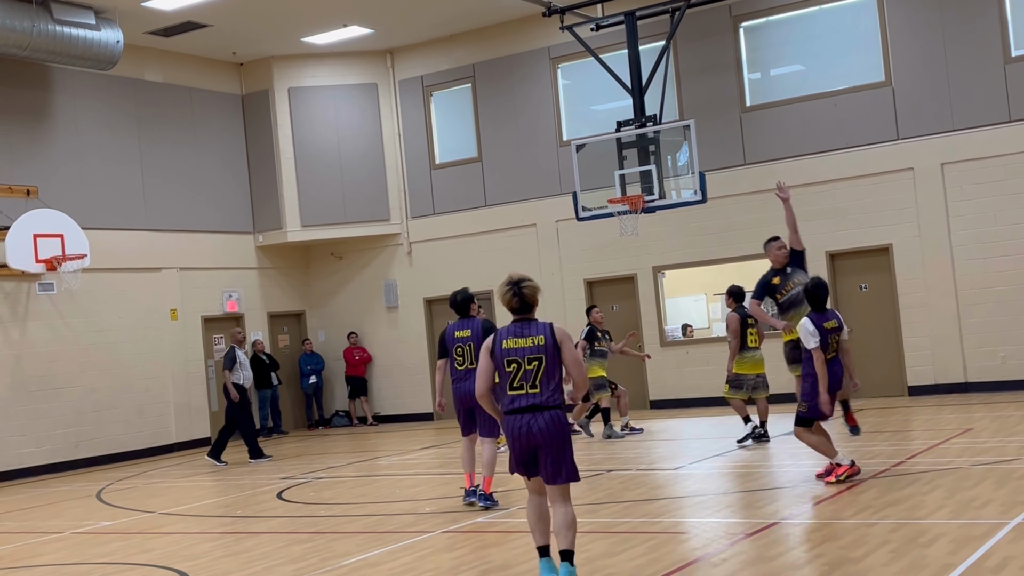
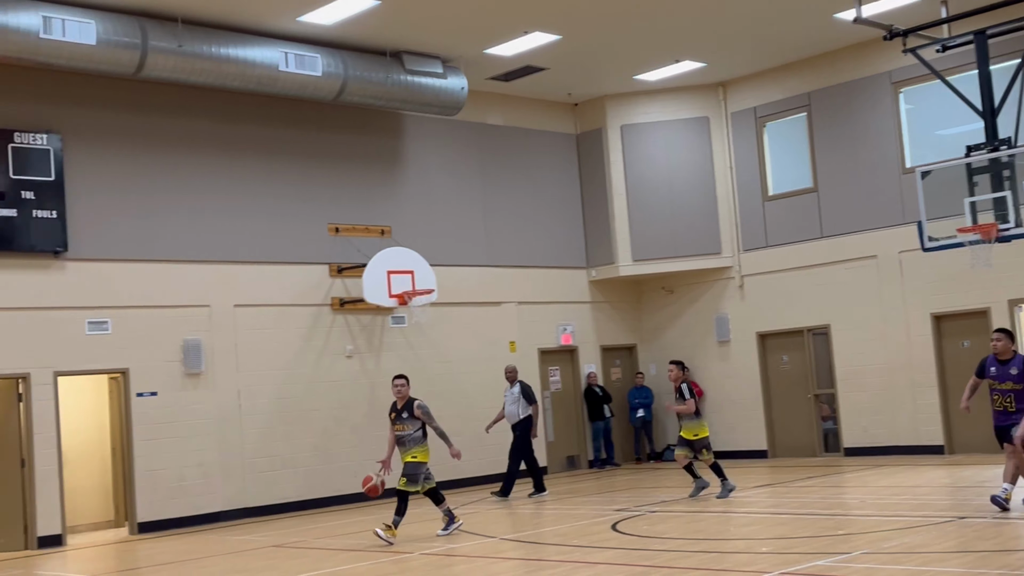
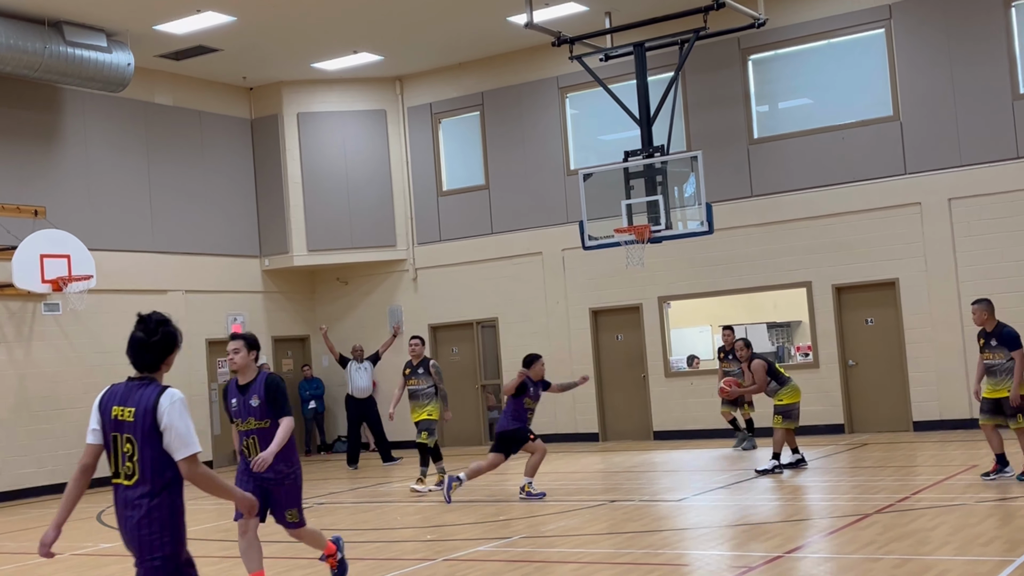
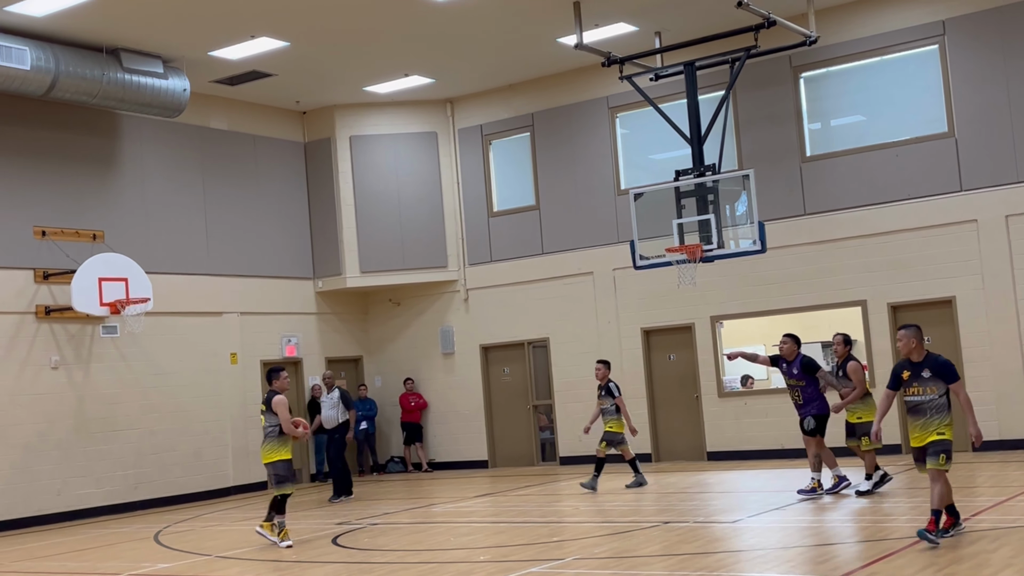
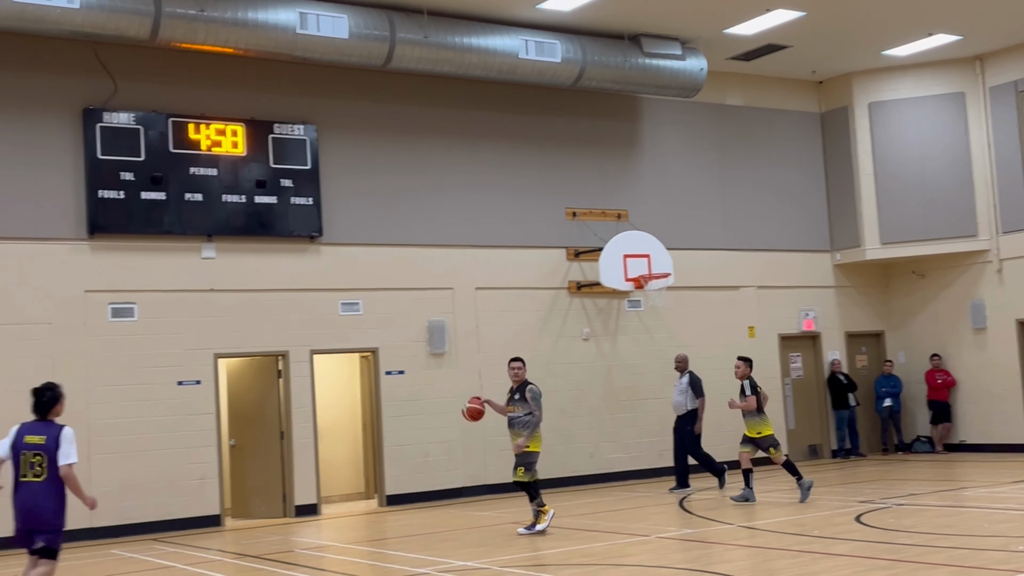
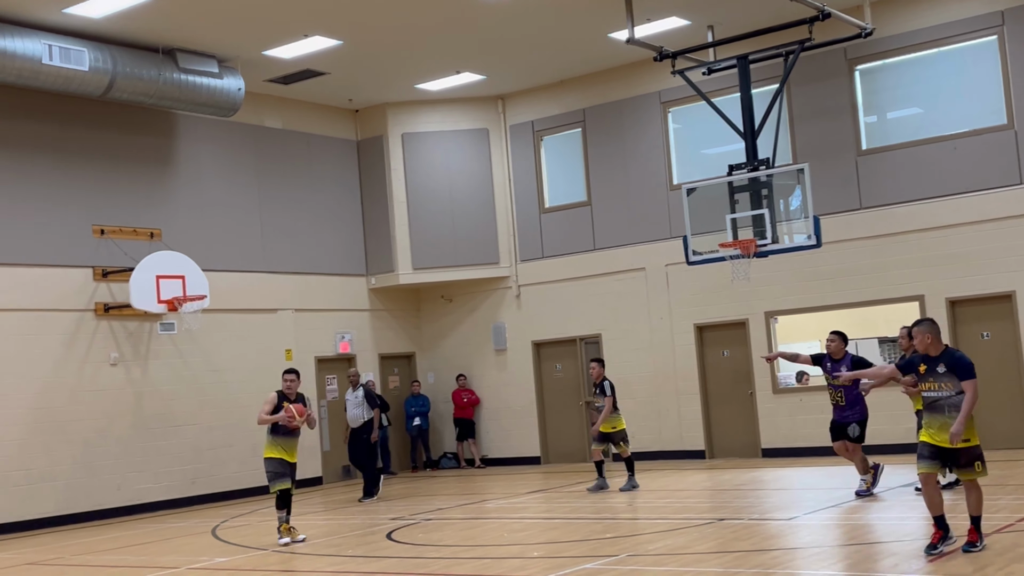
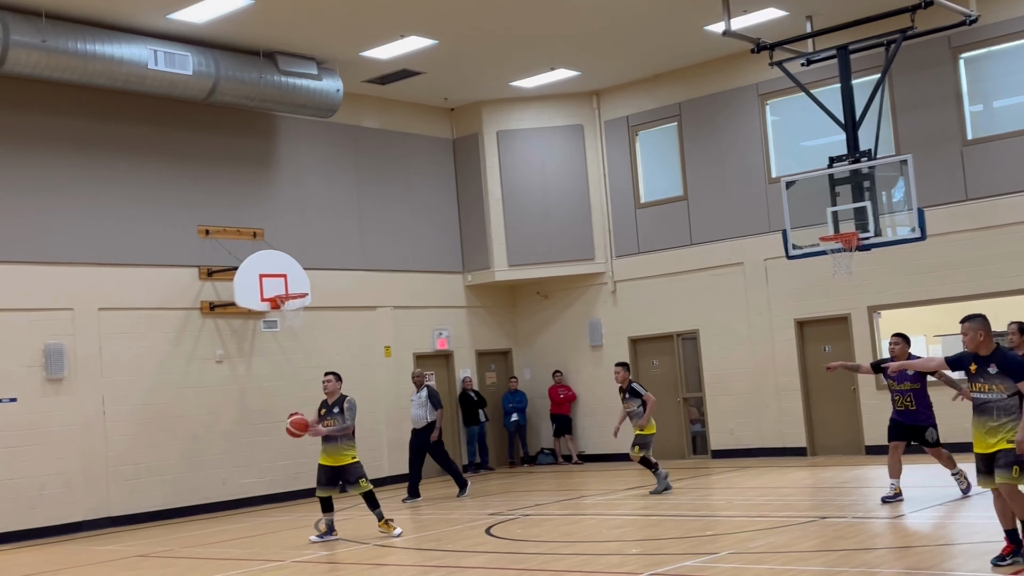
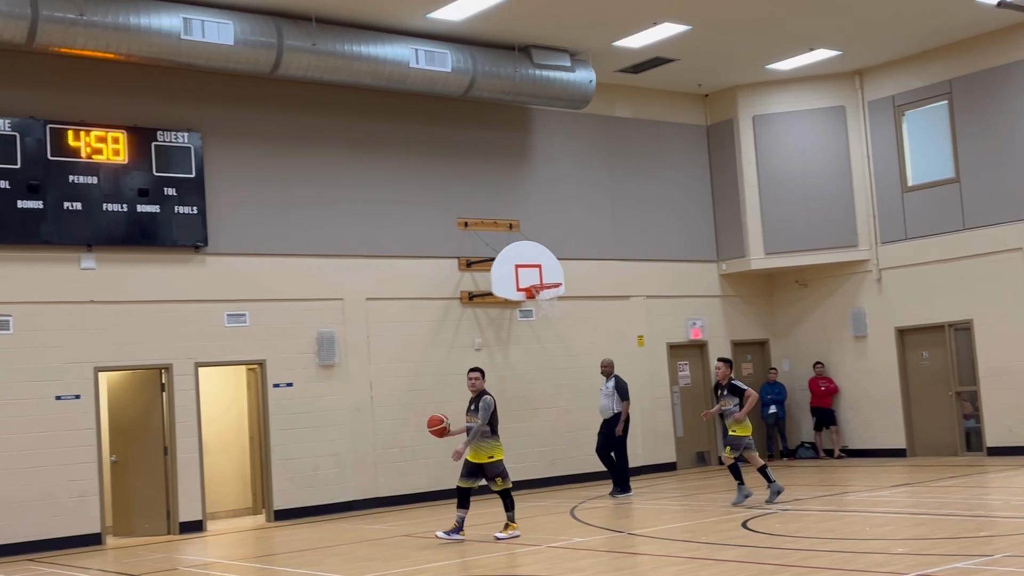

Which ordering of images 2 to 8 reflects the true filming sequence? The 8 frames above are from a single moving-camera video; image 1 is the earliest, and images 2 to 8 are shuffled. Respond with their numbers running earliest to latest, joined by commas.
3, 4, 6, 7, 2, 8, 5
